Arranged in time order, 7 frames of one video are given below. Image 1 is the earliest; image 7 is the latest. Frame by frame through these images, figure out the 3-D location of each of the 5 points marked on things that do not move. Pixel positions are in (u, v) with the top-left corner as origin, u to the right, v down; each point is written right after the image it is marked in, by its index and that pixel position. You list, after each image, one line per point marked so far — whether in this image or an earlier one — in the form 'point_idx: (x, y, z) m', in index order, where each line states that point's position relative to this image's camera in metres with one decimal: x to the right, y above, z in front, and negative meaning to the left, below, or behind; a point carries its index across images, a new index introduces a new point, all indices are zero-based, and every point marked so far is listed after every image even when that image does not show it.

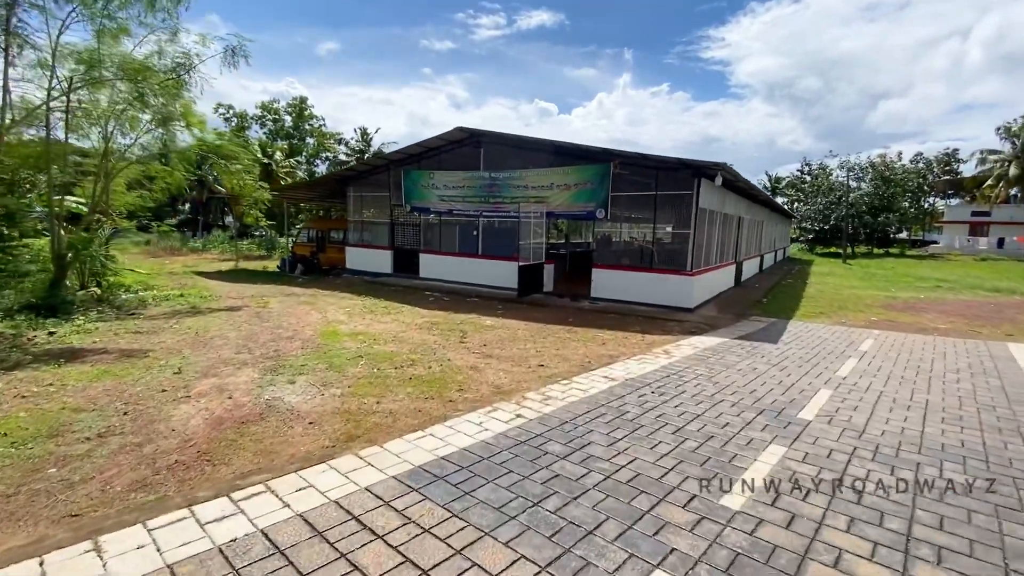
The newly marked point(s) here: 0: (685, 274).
0: (+3.8, +0.3, +10.6) m
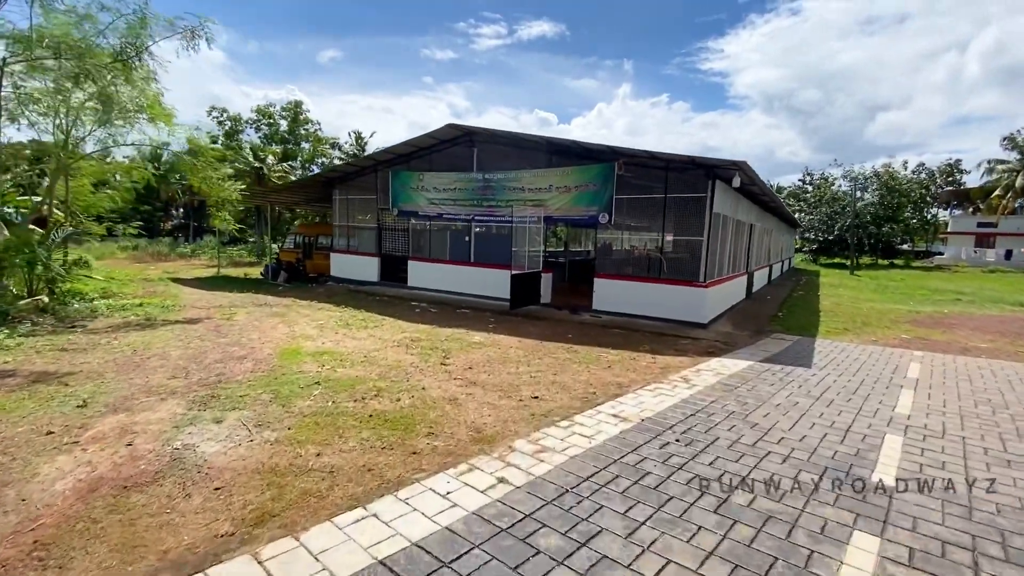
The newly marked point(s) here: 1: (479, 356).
0: (+3.6, 0.0, +9.6) m
1: (-0.5, -1.0, +6.8) m
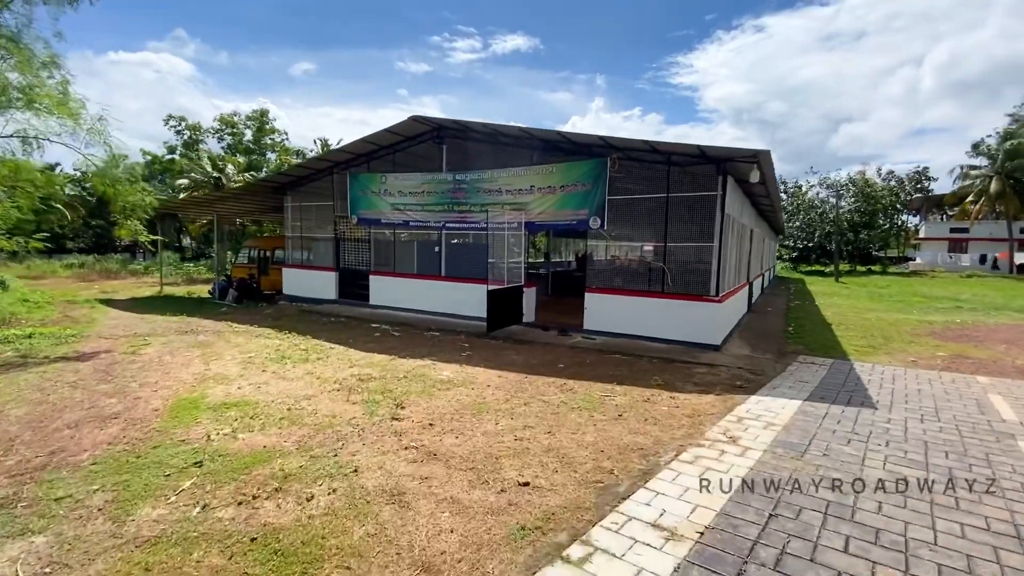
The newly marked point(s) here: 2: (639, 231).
0: (+3.3, -0.2, +8.1) m
1: (-0.7, -1.2, +5.1) m
2: (+2.2, +1.0, +8.7) m
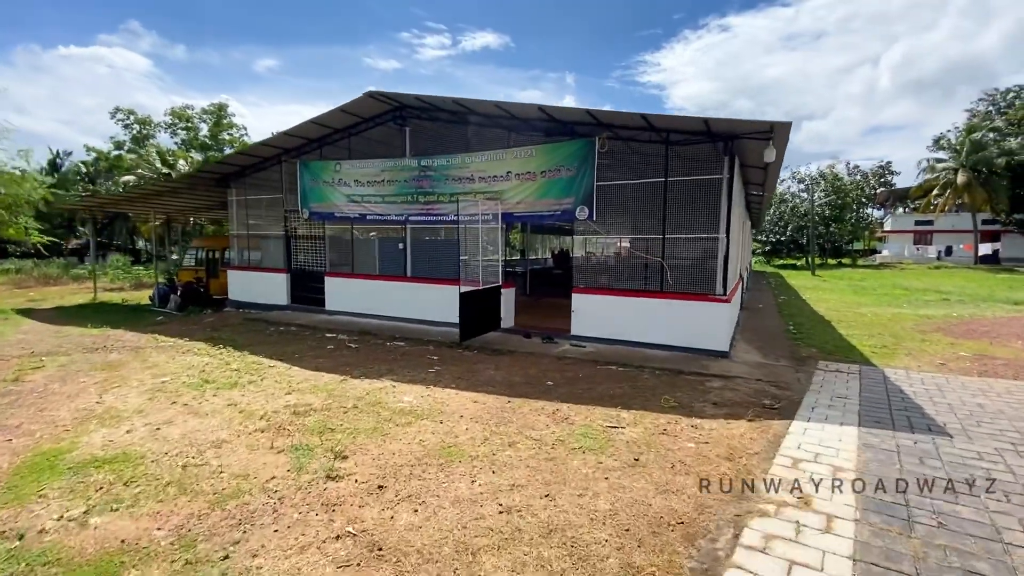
0: (+2.9, -0.2, +7.0) m
1: (-0.9, -1.3, +3.8) m
2: (+1.9, +1.0, +7.5) m
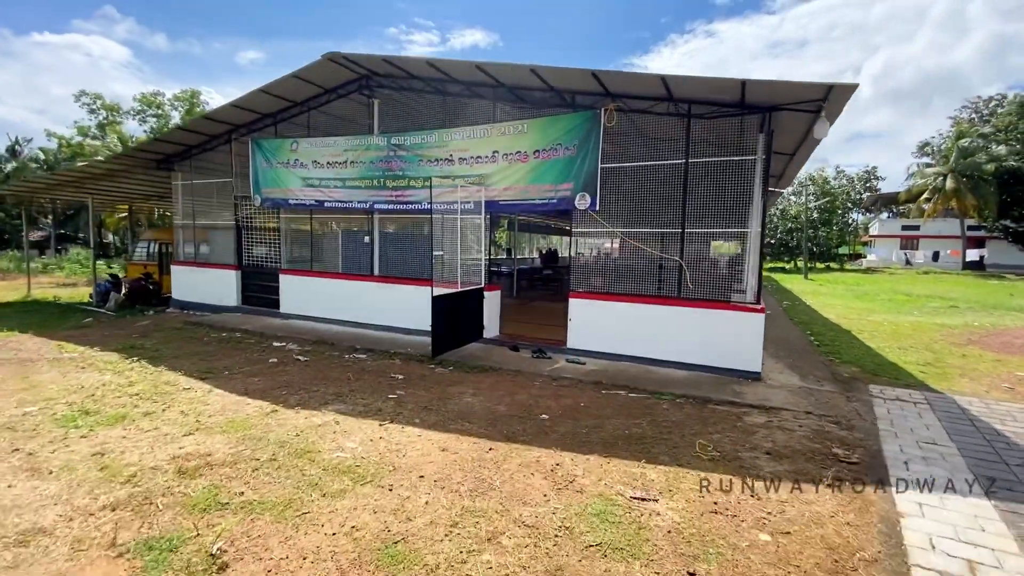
0: (+2.7, -0.3, +5.7) m
1: (-0.9, -1.3, +2.4) m
2: (+1.7, +1.0, +6.2) m
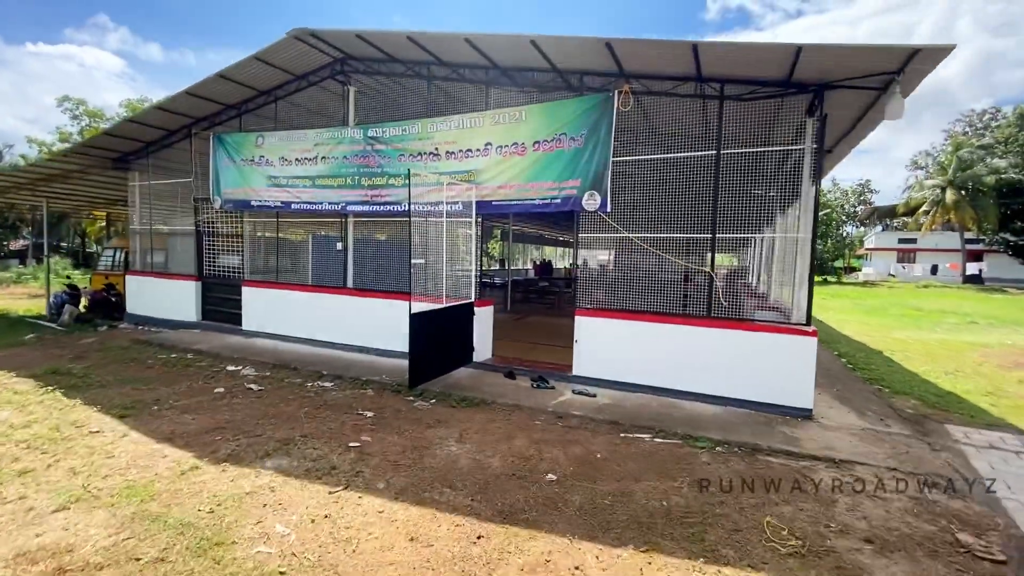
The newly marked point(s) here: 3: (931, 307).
0: (+2.7, -0.4, +4.7) m
1: (-0.9, -1.4, +1.3) m
2: (+1.6, +0.8, +5.2) m
3: (+17.1, -0.7, +19.9) m
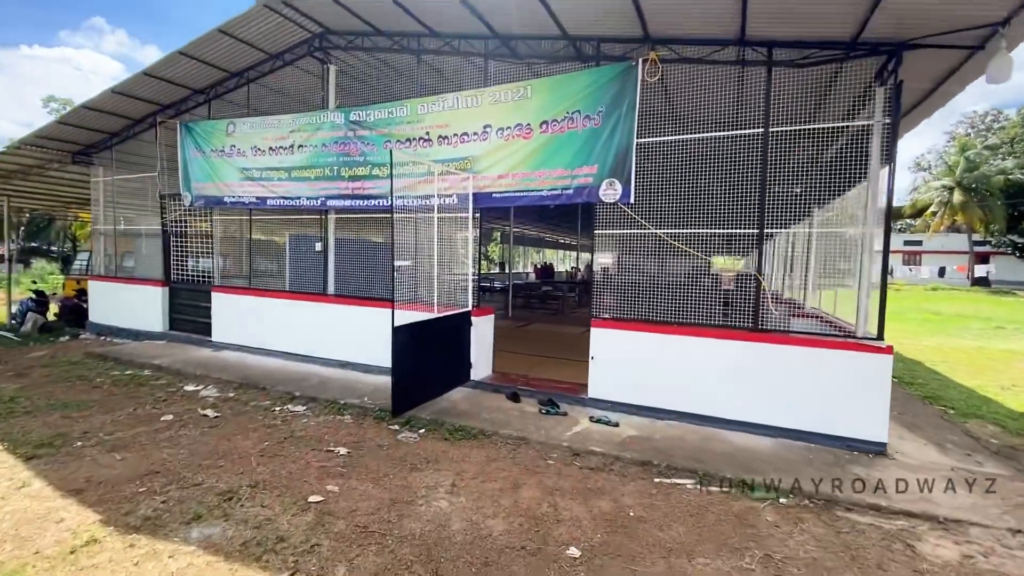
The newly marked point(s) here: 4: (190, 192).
0: (+2.7, -0.5, +3.8) m
1: (-0.9, -1.4, +0.4) m
2: (+1.7, +0.7, +4.3) m
3: (+17.1, -0.9, +19.0) m
4: (-4.8, +1.5, +7.3) m
